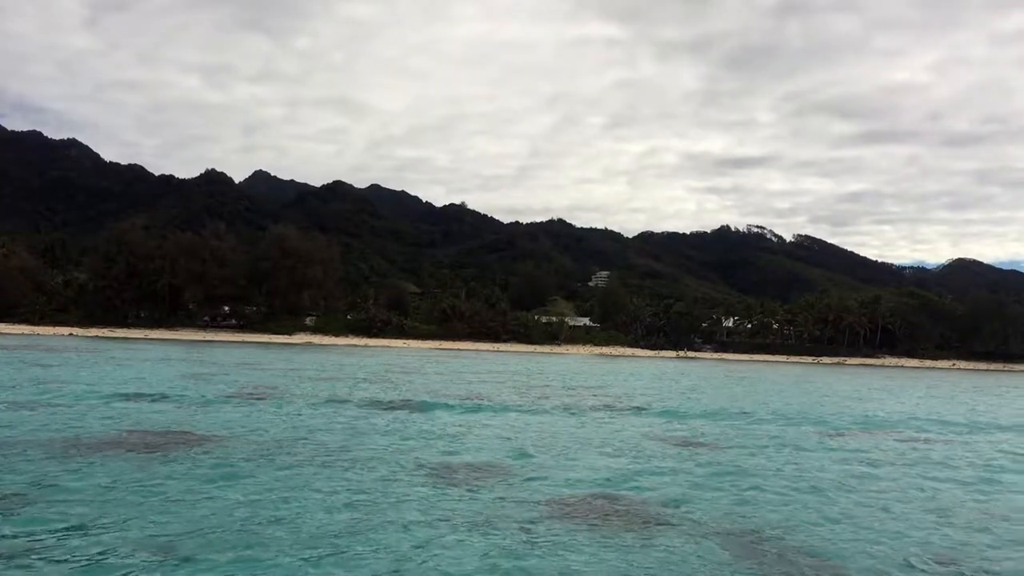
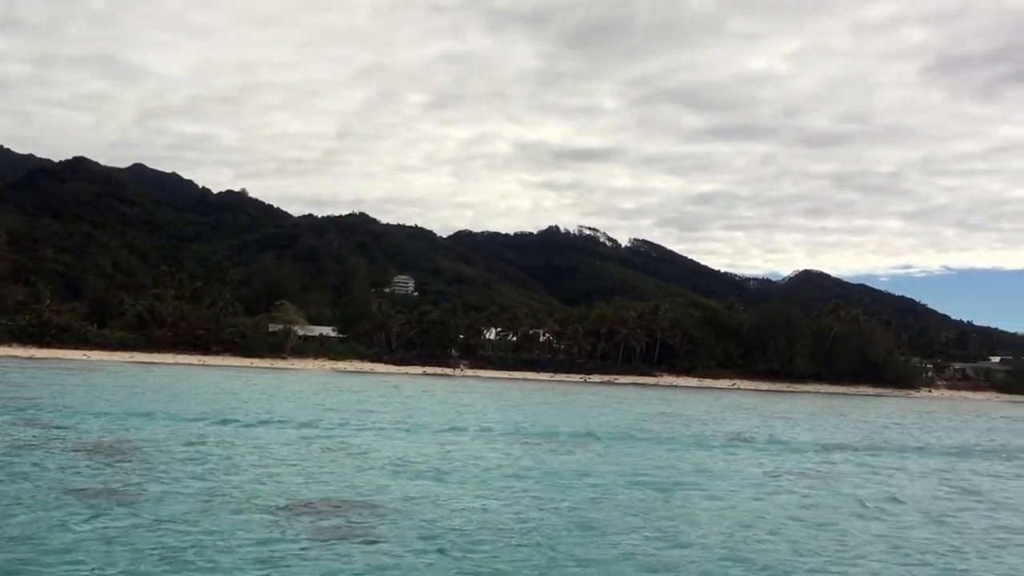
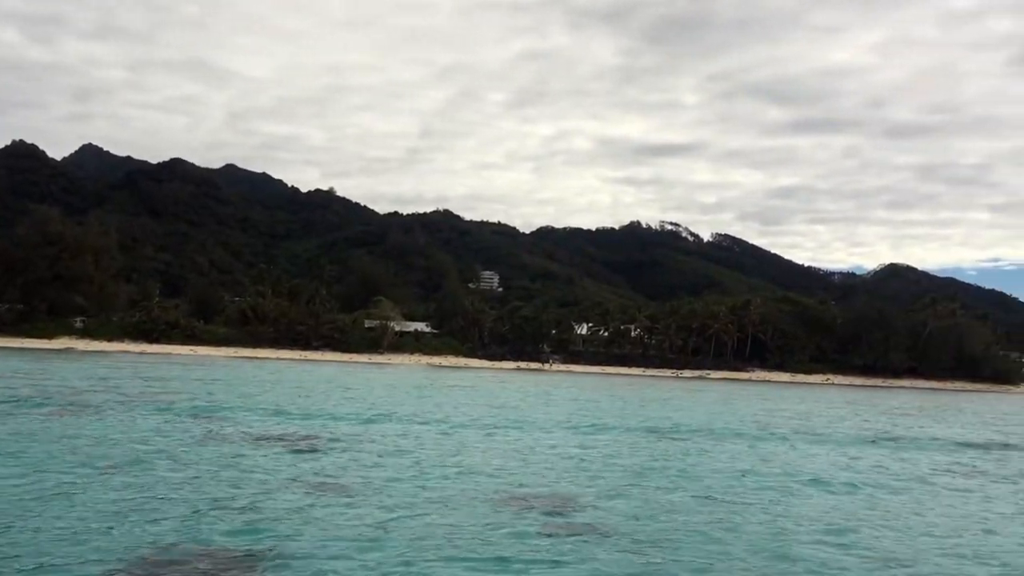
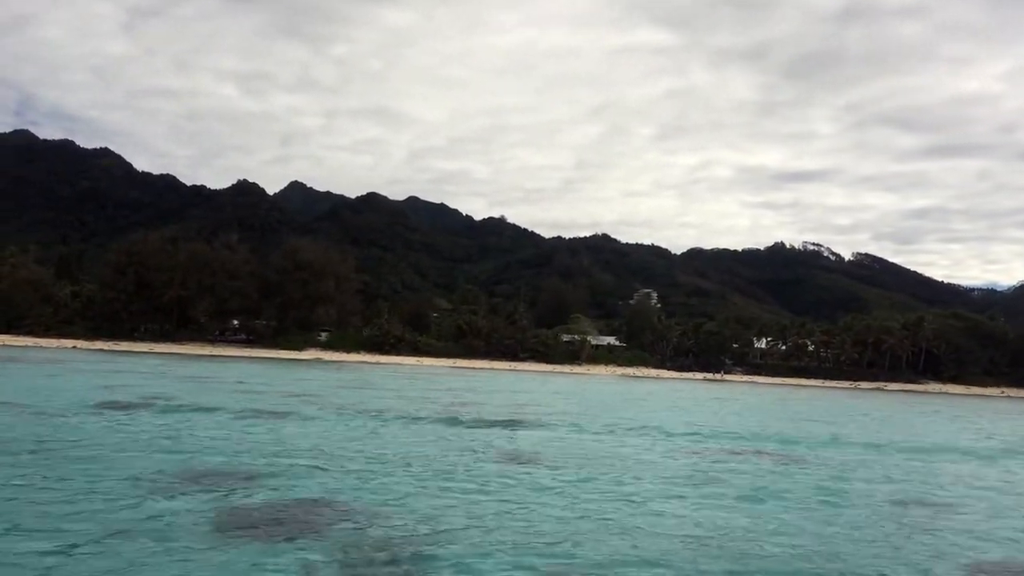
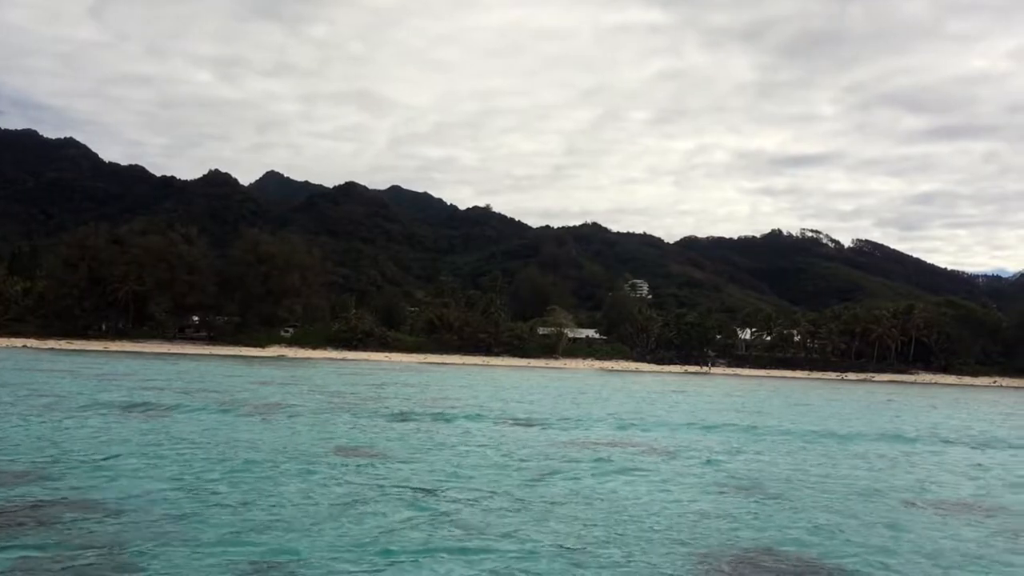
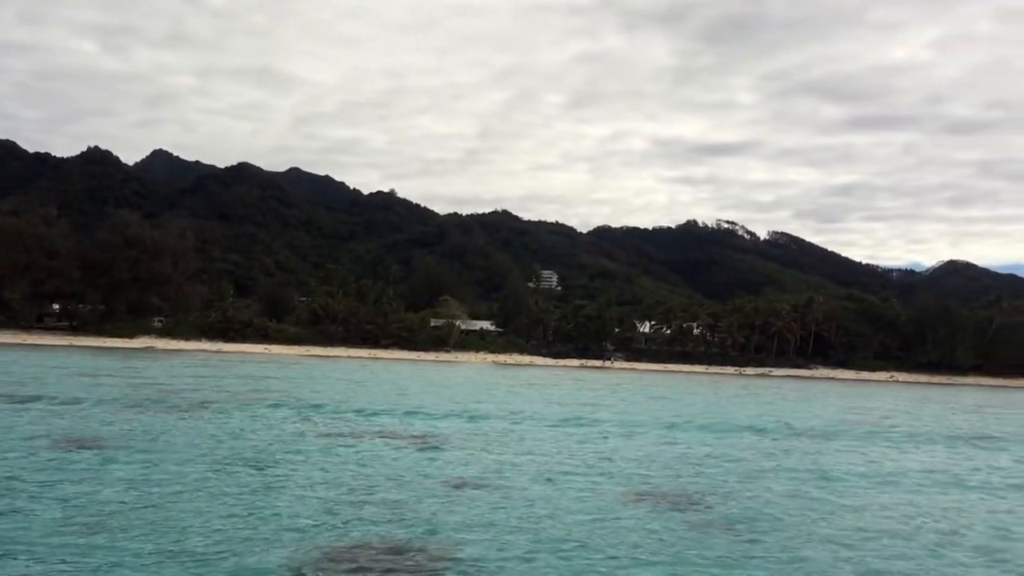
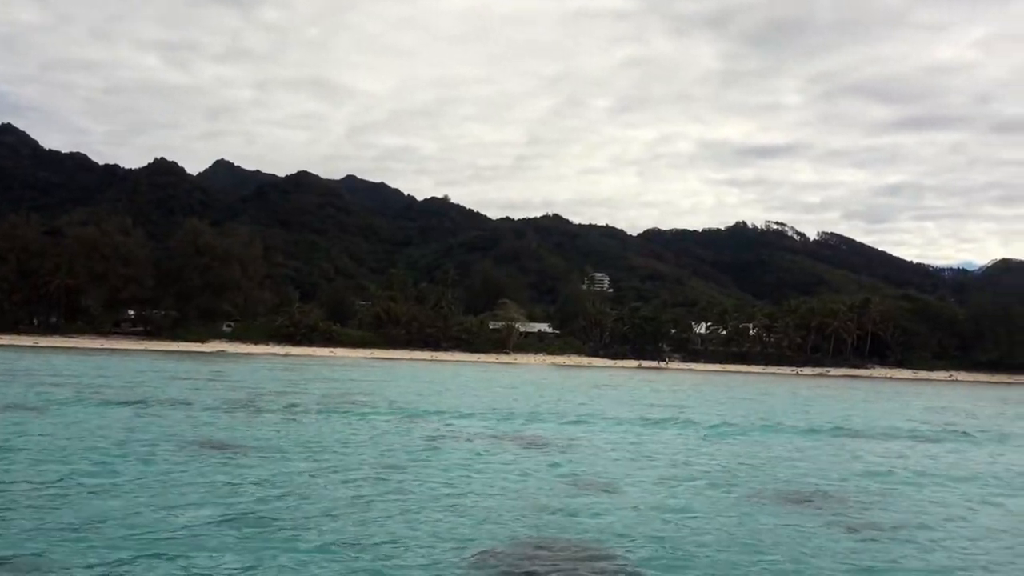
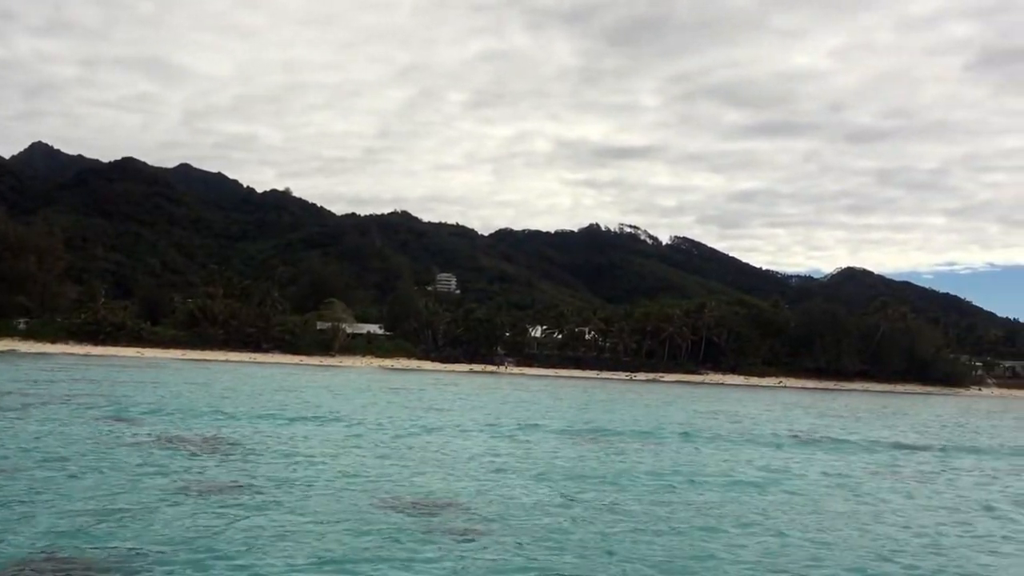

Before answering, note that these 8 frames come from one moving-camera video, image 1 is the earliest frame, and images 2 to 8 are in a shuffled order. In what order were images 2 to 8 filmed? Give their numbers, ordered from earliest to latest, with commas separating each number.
4, 5, 7, 6, 3, 8, 2
